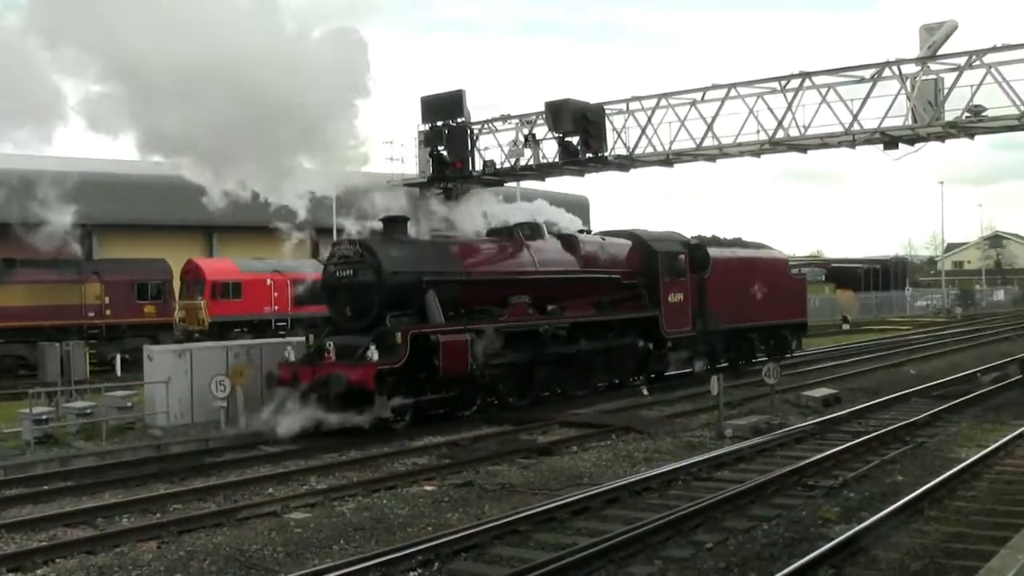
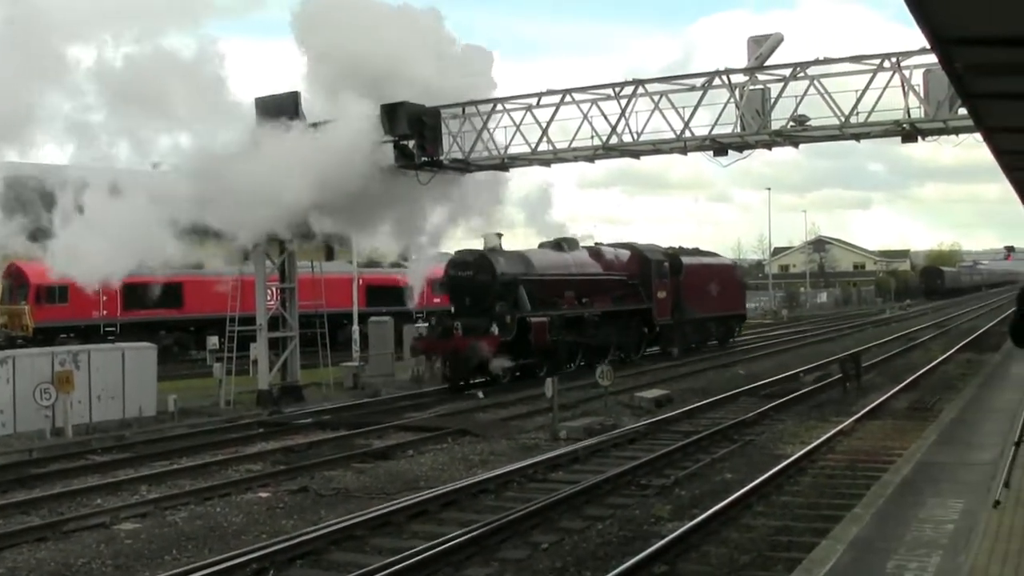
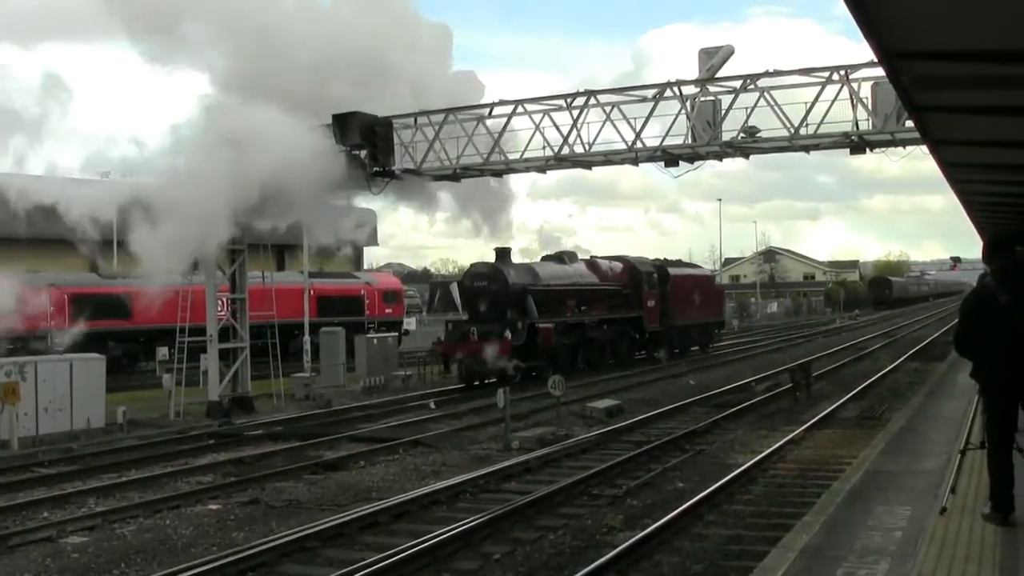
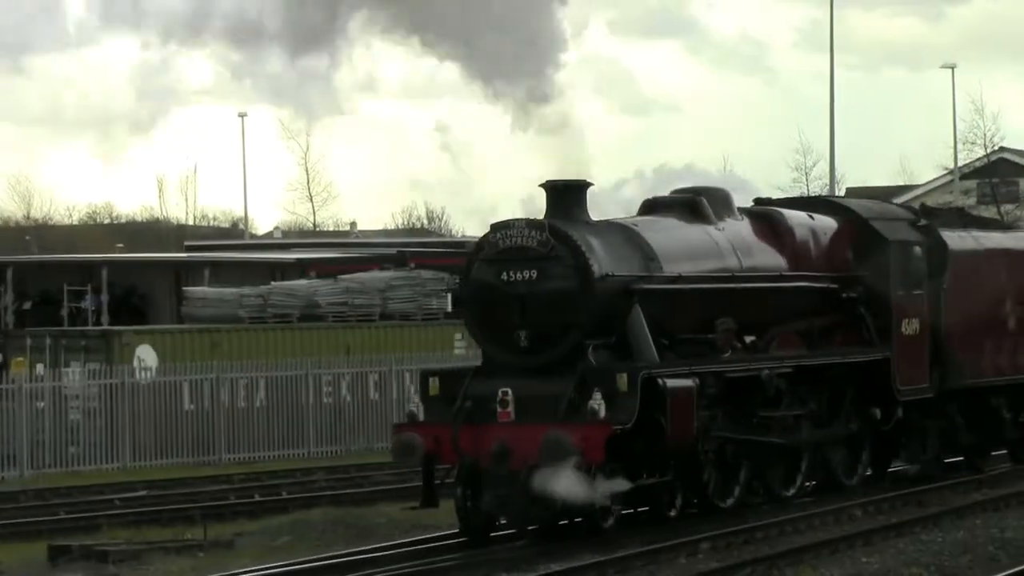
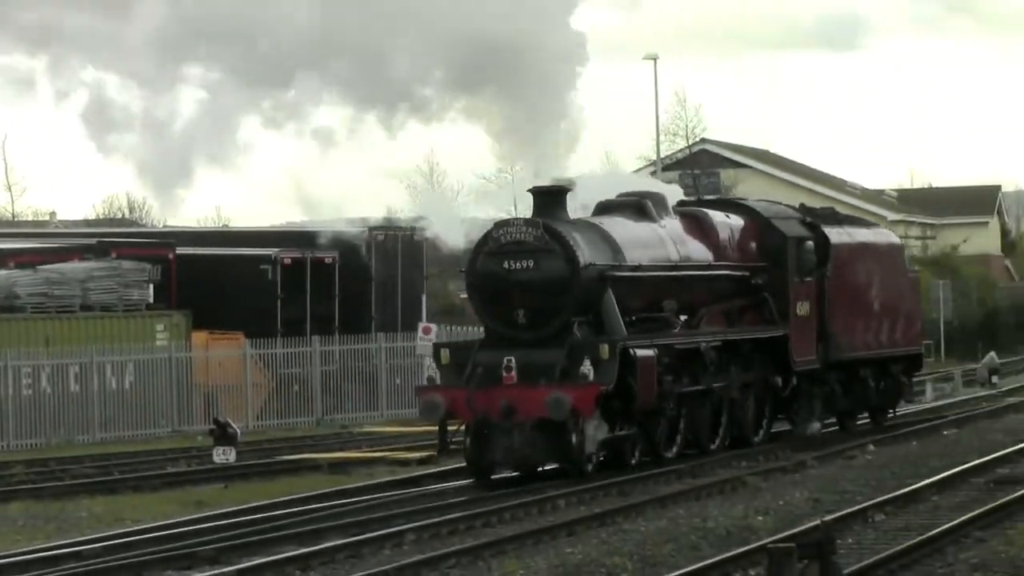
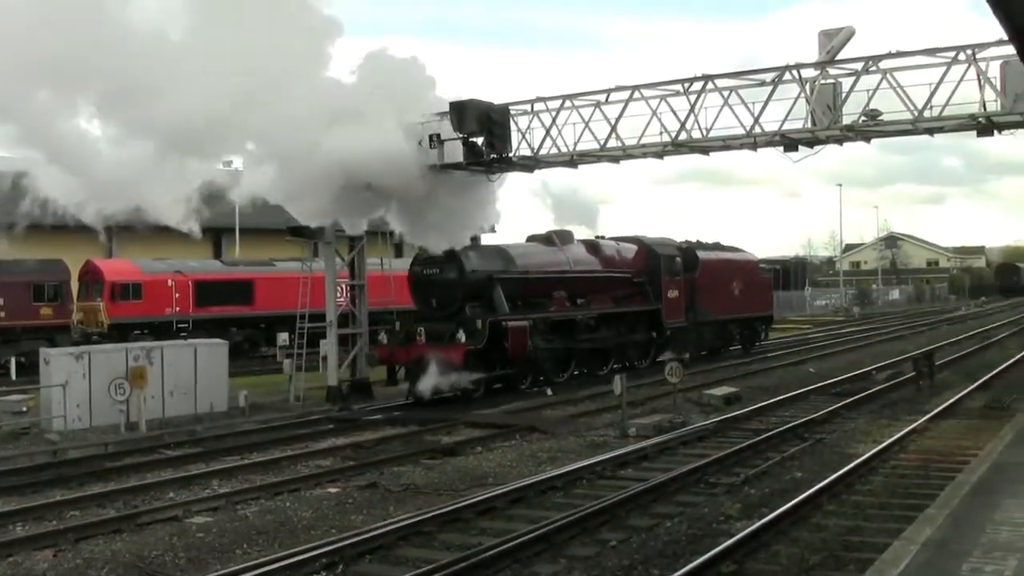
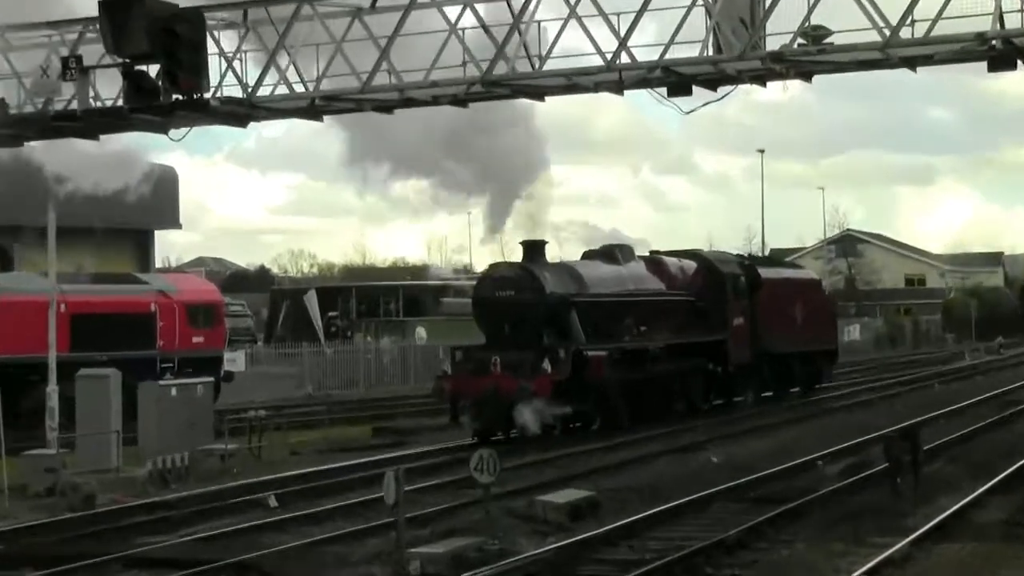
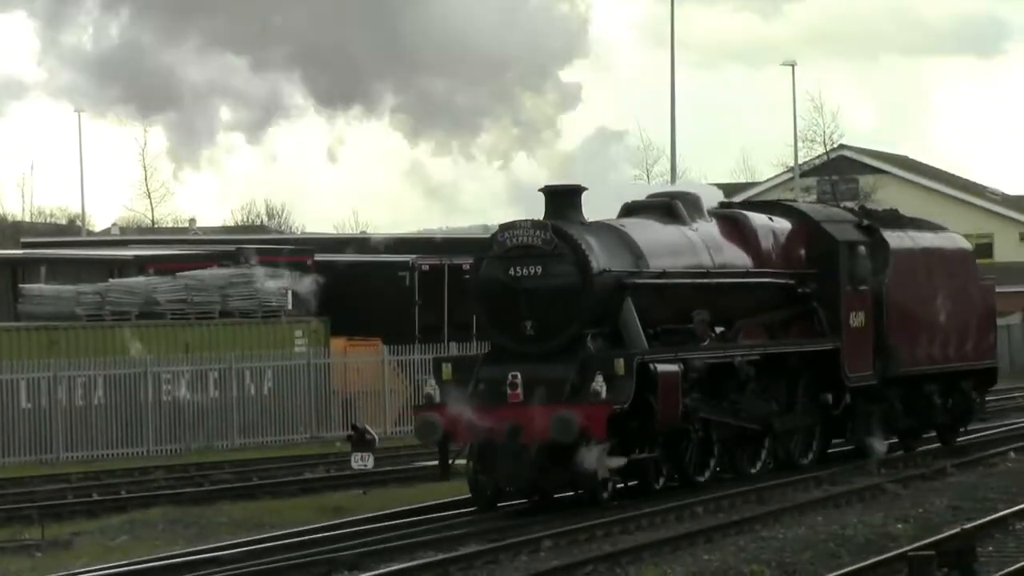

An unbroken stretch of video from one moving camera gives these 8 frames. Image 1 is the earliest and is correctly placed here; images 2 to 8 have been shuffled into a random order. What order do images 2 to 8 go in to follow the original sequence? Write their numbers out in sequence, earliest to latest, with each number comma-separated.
6, 2, 3, 7, 4, 8, 5
